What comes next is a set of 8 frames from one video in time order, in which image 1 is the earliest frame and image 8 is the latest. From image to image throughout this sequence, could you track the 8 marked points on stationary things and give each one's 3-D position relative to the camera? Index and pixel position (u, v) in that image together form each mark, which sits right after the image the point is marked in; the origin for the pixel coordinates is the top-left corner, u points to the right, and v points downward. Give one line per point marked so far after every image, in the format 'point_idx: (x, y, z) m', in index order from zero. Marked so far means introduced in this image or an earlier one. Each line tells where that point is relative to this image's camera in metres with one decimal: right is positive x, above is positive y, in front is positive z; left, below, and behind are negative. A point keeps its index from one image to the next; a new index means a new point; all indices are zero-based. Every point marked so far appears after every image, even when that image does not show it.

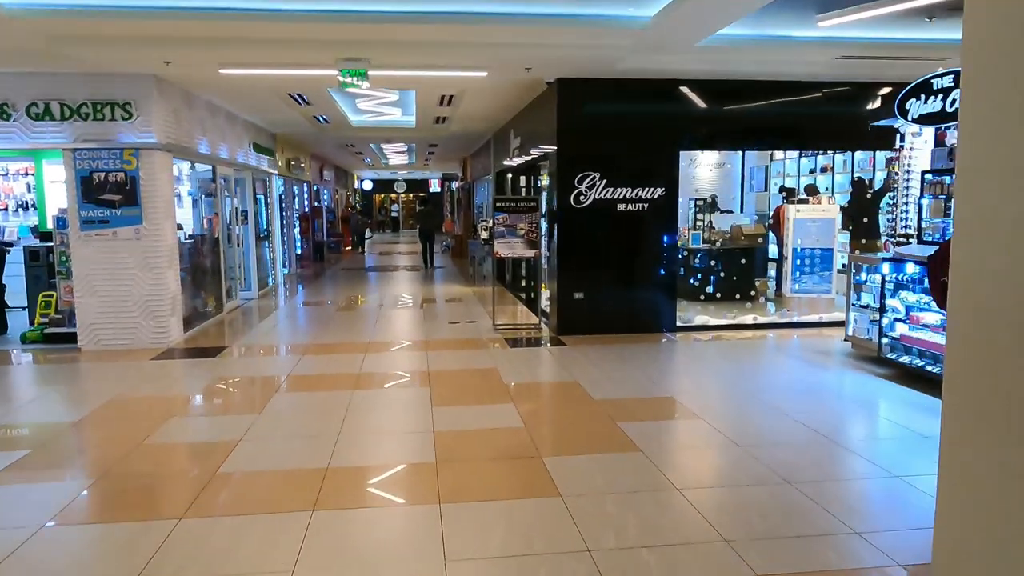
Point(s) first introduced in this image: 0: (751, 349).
0: (+2.2, -0.6, +7.0) m
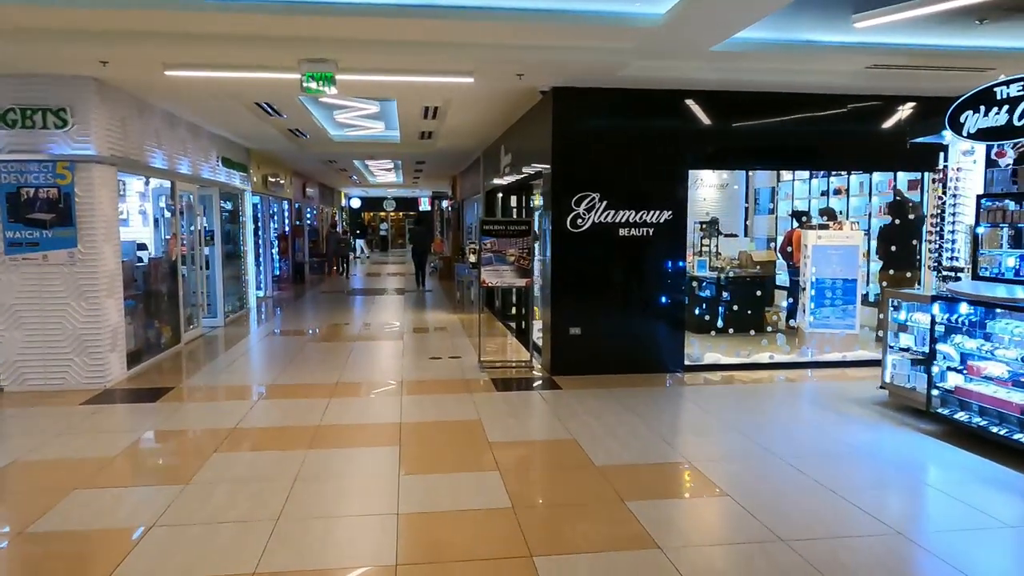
0: (+2.1, -0.9, +6.2) m
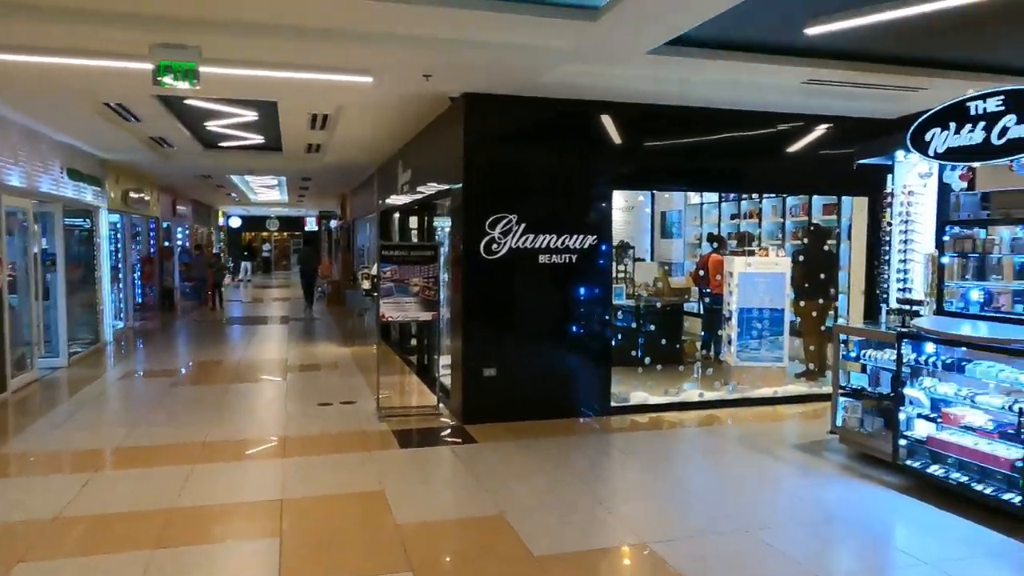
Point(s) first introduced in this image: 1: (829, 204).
0: (+1.5, -1.2, +5.6) m
1: (+2.9, +0.8, +7.1) m
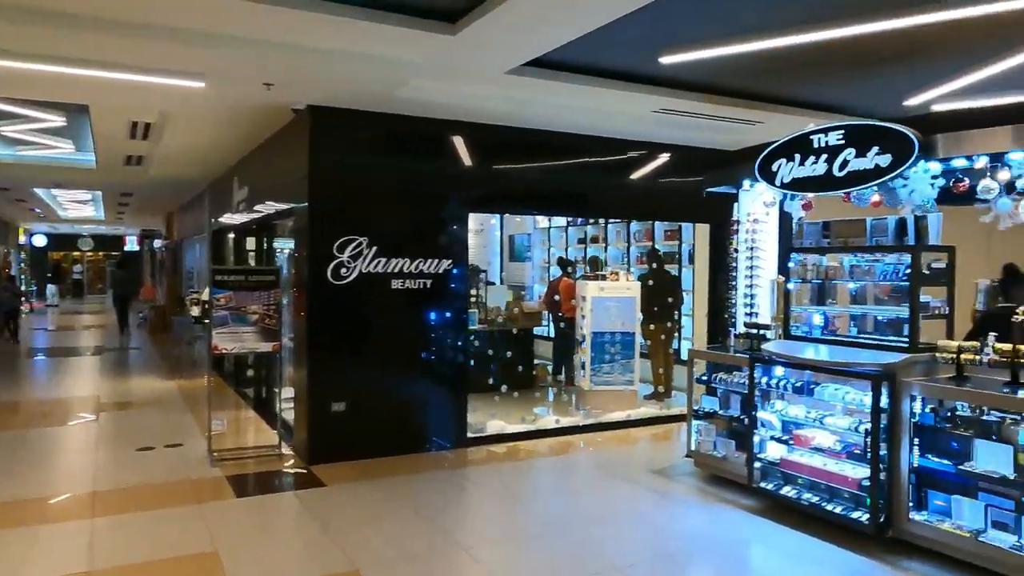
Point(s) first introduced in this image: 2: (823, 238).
0: (+0.4, -1.3, +5.4) m
1: (+1.5, +0.6, +7.3) m
2: (+1.9, +0.3, +4.5) m
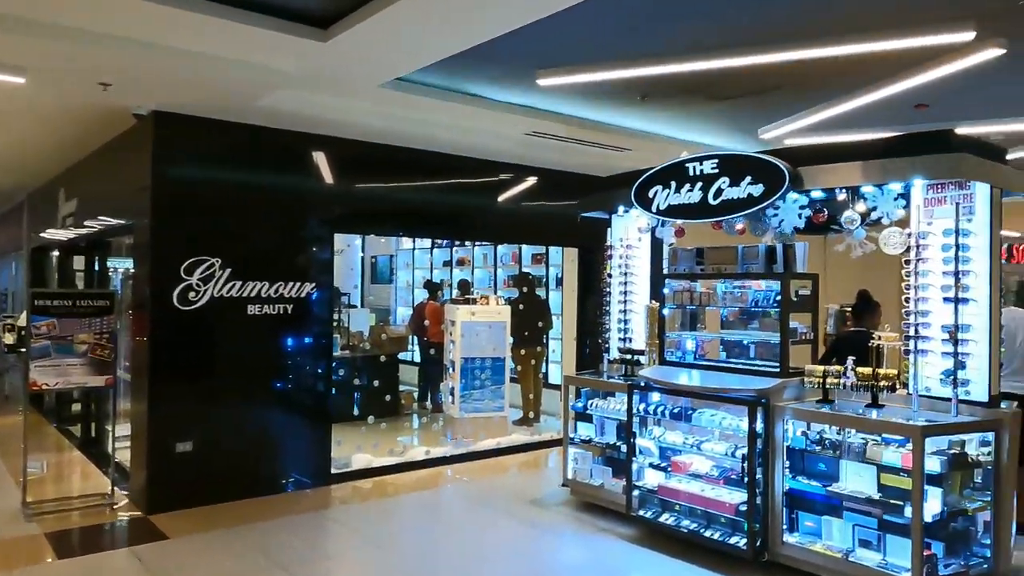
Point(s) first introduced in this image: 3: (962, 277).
0: (-0.5, -1.5, +5.2) m
1: (+0.2, +0.3, +7.3) m
2: (+1.1, +0.1, +4.6) m
3: (+2.1, 0.0, +3.5) m
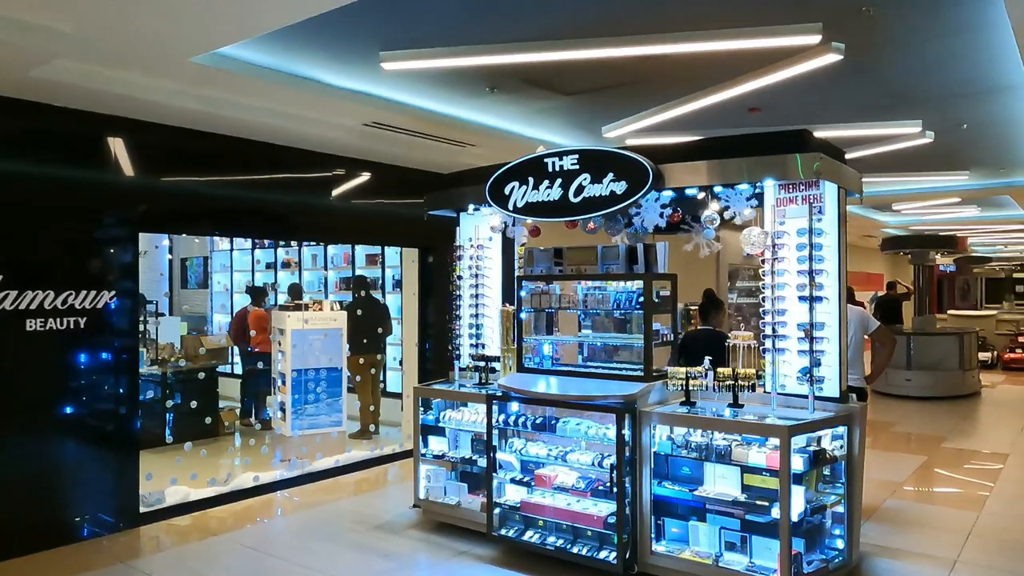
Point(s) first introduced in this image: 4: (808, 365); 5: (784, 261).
0: (-1.5, -1.6, +4.6) m
1: (-1.3, +0.3, +6.8) m
2: (+0.3, +0.1, +4.4) m
3: (+1.4, +0.1, +3.6) m
4: (+1.4, -0.4, +3.6) m
5: (+1.3, +0.1, +3.7) m
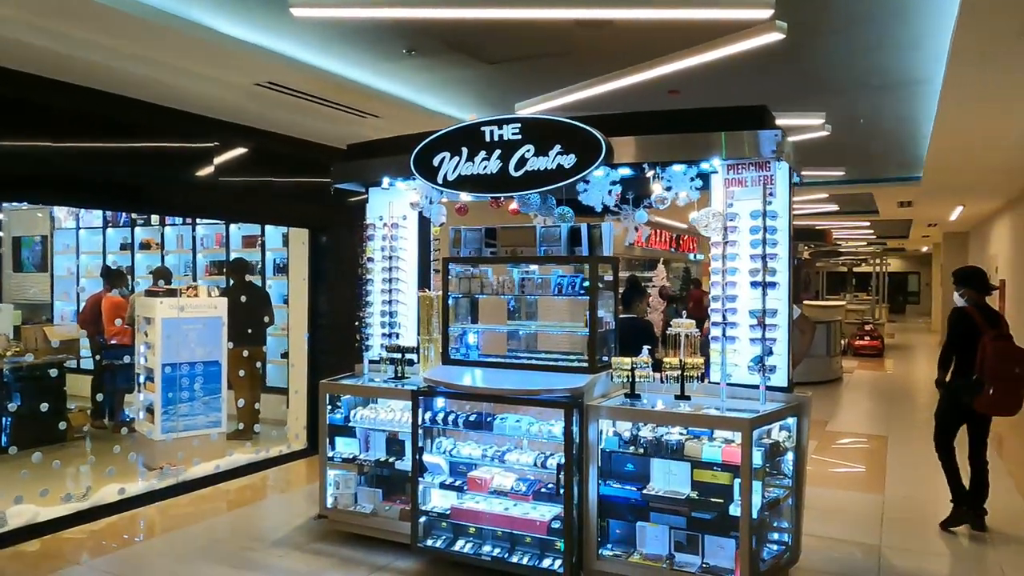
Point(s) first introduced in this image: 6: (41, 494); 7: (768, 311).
0: (-1.9, -1.5, +3.9) m
1: (-2.1, +0.4, +6.1) m
2: (-0.2, +0.2, +4.0) m
3: (+1.2, +0.1, +3.4) m
4: (+1.1, -0.3, +3.5) m
5: (+1.0, +0.2, +3.5) m
6: (-3.0, -1.3, +4.6) m
7: (+1.2, -0.1, +3.4) m
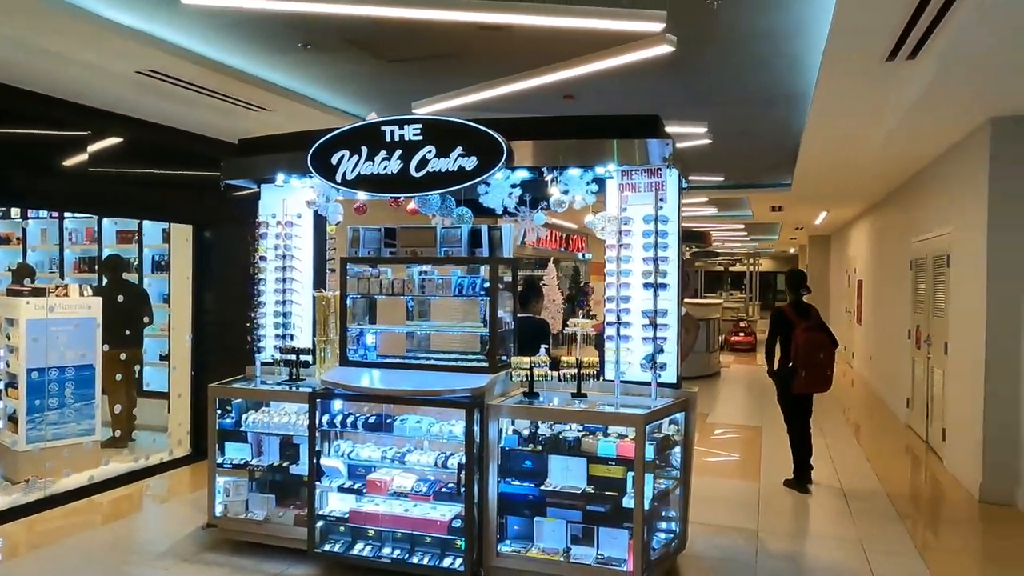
0: (-2.4, -1.5, +3.6) m
1: (-2.9, +0.5, +5.8) m
2: (-0.7, +0.2, +4.0) m
3: (+0.7, +0.1, +3.6) m
4: (+0.7, -0.3, +3.6) m
5: (+0.6, +0.2, +3.6) m
6: (-3.6, -1.2, +4.2) m
7: (+0.7, -0.1, +3.6) m
